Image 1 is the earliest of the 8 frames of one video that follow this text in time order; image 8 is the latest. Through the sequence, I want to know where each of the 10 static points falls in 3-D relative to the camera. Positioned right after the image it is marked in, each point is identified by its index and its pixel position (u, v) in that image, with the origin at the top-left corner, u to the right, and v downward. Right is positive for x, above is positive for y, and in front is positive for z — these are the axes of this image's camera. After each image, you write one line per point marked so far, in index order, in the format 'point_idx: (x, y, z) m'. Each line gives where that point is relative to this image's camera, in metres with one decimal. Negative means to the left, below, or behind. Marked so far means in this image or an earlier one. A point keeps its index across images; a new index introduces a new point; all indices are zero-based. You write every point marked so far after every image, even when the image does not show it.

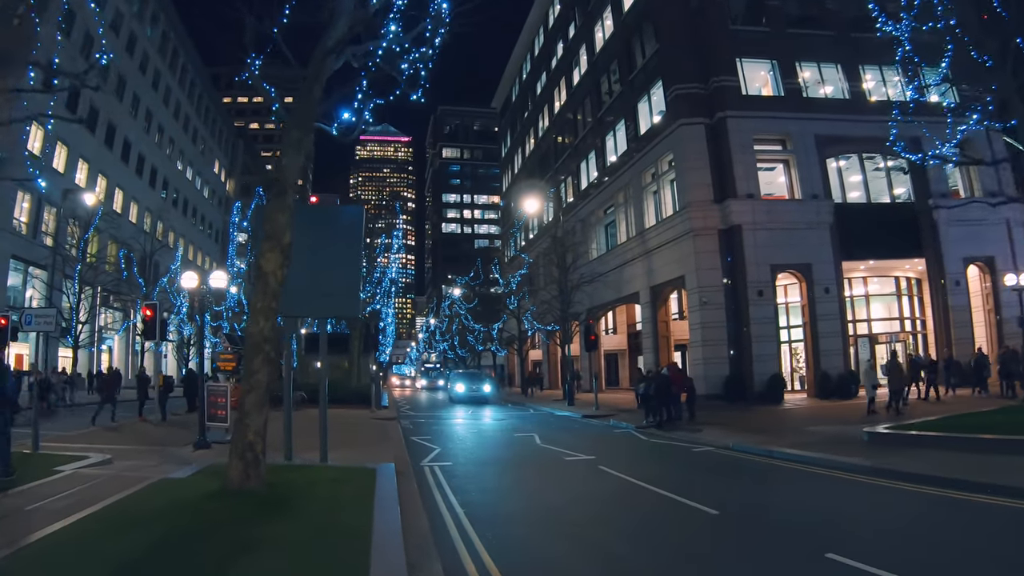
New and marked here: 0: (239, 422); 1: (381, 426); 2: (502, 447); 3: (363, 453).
0: (-3.0, -1.5, +6.6) m
1: (-3.3, -3.7, +16.2) m
2: (-0.2, -3.5, +13.2) m
3: (-2.7, -3.1, +11.4) m
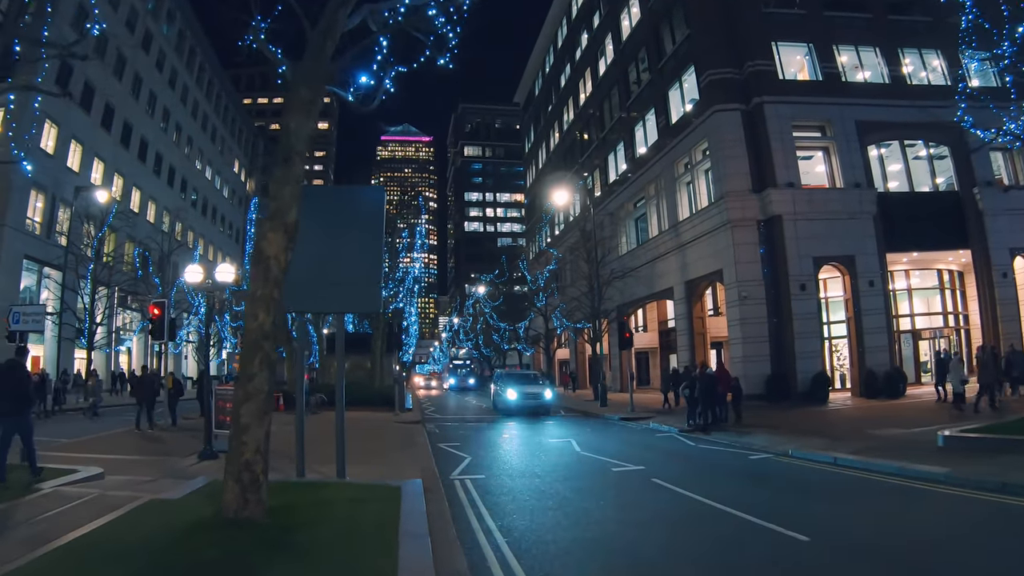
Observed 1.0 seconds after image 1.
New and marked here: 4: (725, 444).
0: (-2.5, -1.4, +5.6) m
1: (-2.5, -3.6, +15.2) m
2: (+0.5, -3.4, +12.1) m
3: (-2.1, -3.0, +10.4) m
4: (+4.9, -3.7, +14.2) m
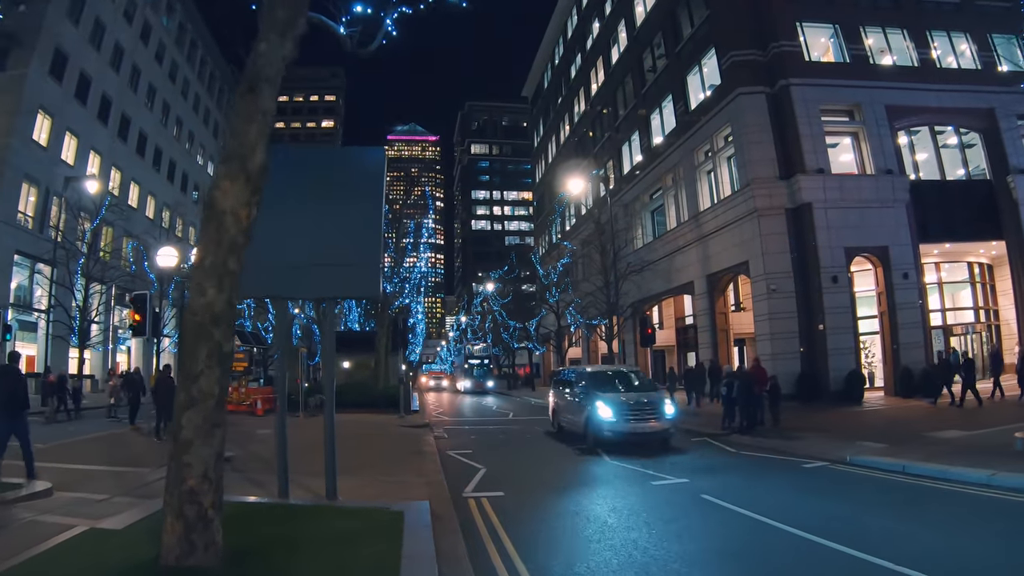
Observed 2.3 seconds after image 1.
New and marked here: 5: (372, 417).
0: (-2.3, -1.2, +4.2) m
1: (-2.2, -3.3, +13.8) m
2: (+0.8, -3.2, +10.7) m
3: (-1.8, -2.7, +9.0) m
4: (+5.3, -3.5, +12.7) m
5: (-4.5, -4.2, +19.8) m
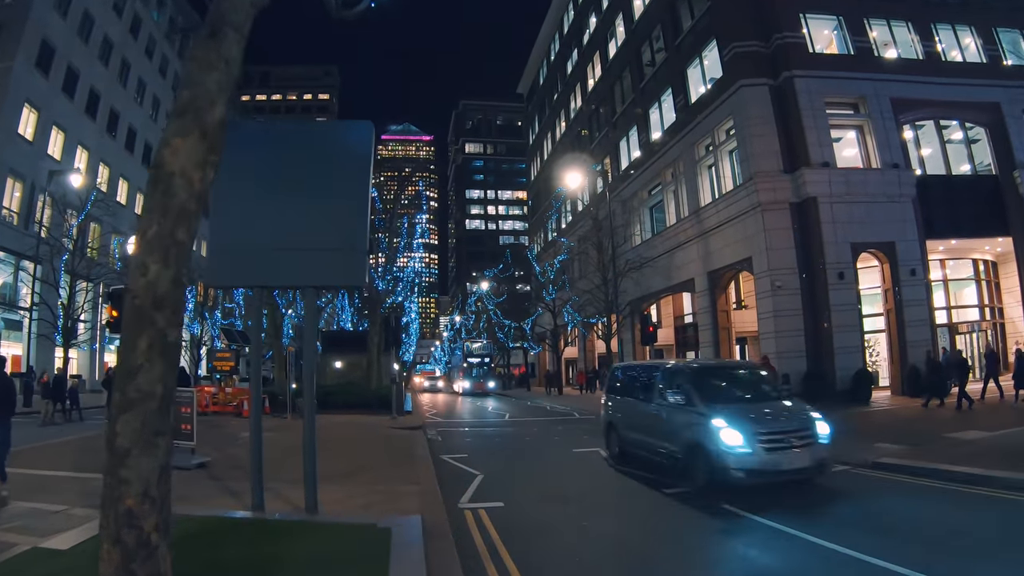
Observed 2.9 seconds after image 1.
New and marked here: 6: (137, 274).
0: (-2.2, -1.0, +3.4) m
1: (-2.2, -3.2, +13.0) m
2: (+0.8, -3.0, +9.9) m
3: (-1.8, -2.6, +8.2) m
4: (+5.2, -3.3, +12.0) m
5: (-4.6, -4.0, +19.0) m
6: (-2.2, +0.1, +3.6) m
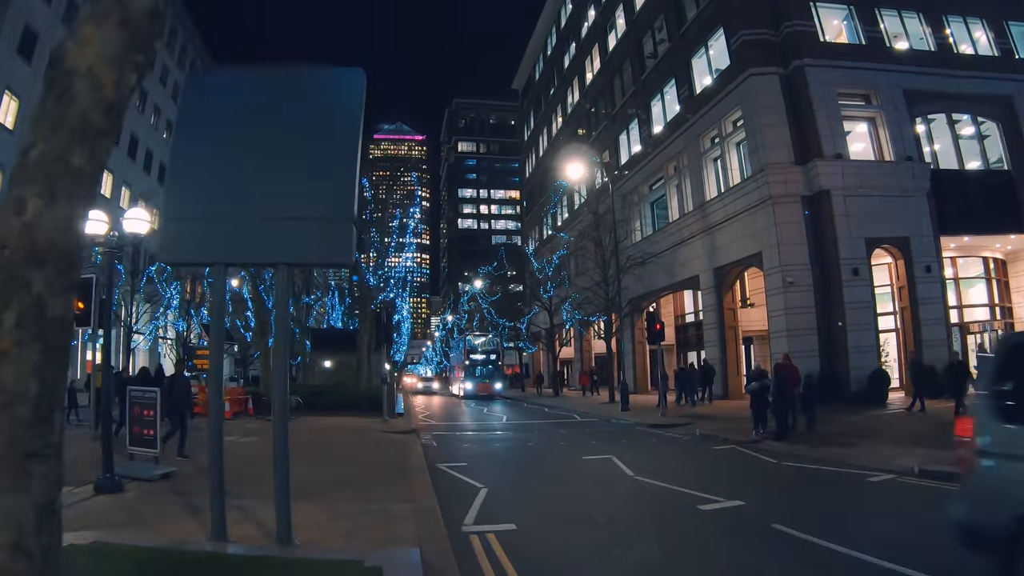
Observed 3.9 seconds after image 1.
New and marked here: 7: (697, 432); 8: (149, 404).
0: (-2.0, -0.8, +2.3) m
1: (-2.1, -3.0, +11.8) m
2: (+0.9, -2.9, +8.8) m
3: (-1.6, -2.4, +7.0) m
4: (+5.3, -3.2, +10.9) m
5: (-4.6, -3.8, +17.8) m
6: (-2.0, +0.3, +2.5) m
7: (+4.4, -3.4, +14.8) m
8: (-4.8, -1.5, +8.1) m
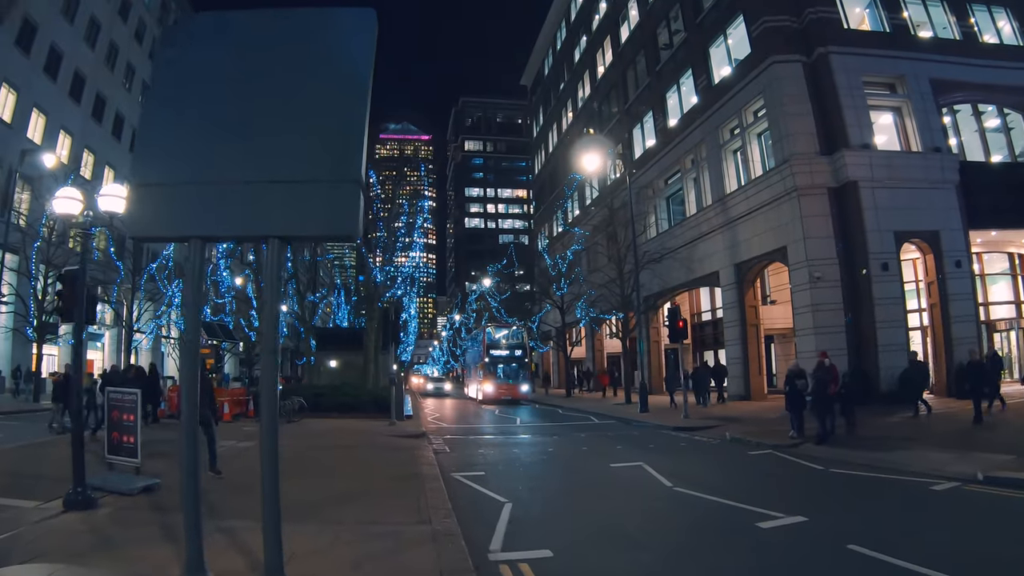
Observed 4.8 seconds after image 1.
0: (-1.8, -0.7, +1.4) m
1: (-1.8, -2.9, +10.9) m
2: (+1.2, -2.7, +7.8) m
3: (-1.4, -2.3, +6.1) m
4: (+5.6, -3.0, +10.0) m
5: (-4.2, -3.7, +16.9) m
6: (-1.7, +0.4, +1.6) m
7: (+4.8, -3.3, +13.8) m
8: (-4.5, -1.4, +7.2) m
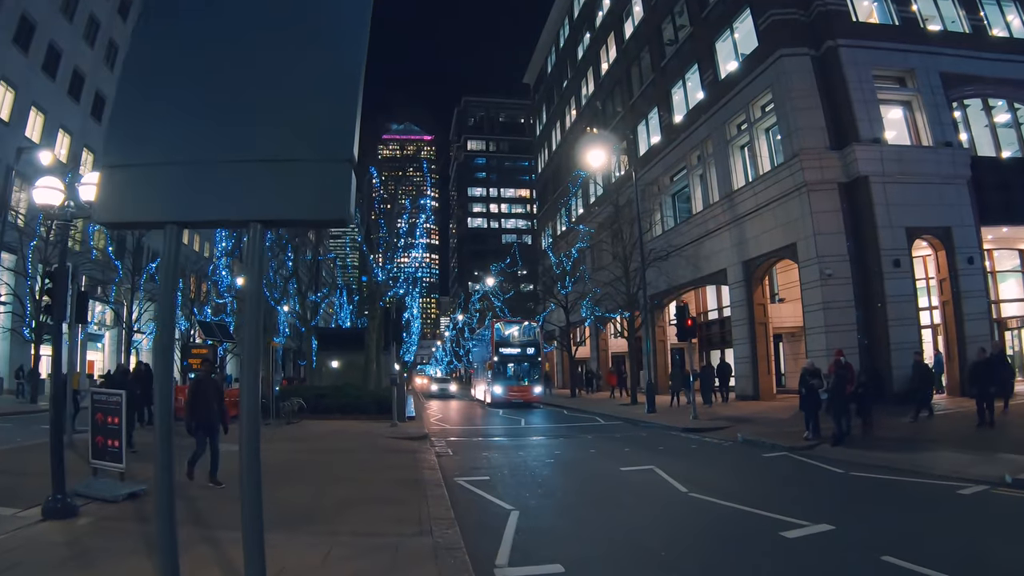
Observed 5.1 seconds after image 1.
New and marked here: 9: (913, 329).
0: (-1.7, -0.6, +1.0) m
1: (-1.7, -2.8, +10.5) m
2: (+1.3, -2.7, +7.5) m
3: (-1.3, -2.2, +5.8) m
4: (+5.7, -3.0, +9.6) m
5: (-4.1, -3.7, +16.5) m
6: (-1.7, +0.5, +1.2) m
7: (+4.9, -3.2, +13.4) m
8: (-4.4, -1.3, +6.9) m
9: (+12.7, -1.3, +19.7) m
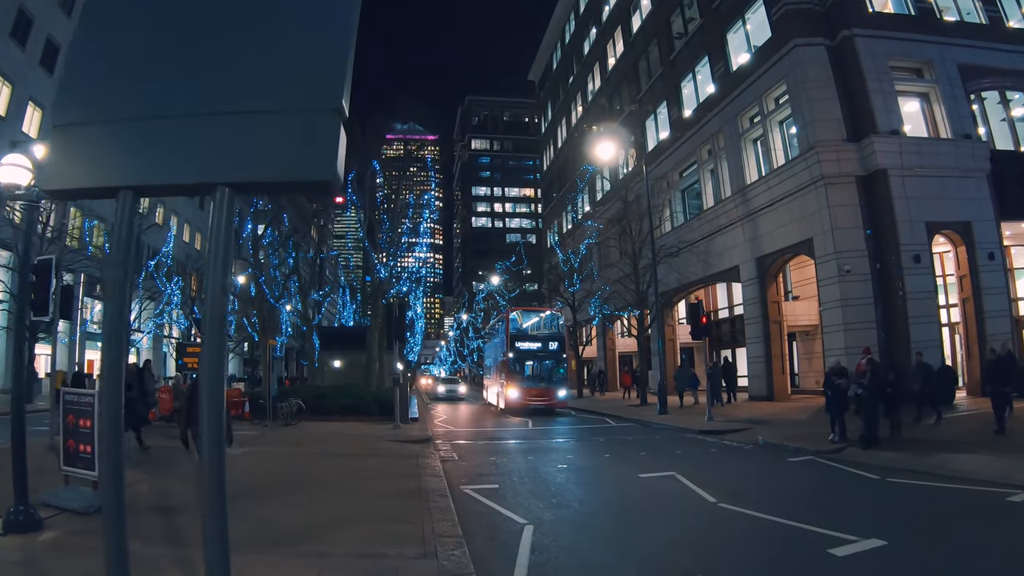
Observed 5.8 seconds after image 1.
0: (-1.6, -0.5, +0.4) m
1: (-1.6, -2.7, +9.9) m
2: (+1.4, -2.6, +6.8) m
3: (-1.2, -2.1, +5.1) m
4: (+5.9, -2.9, +8.9) m
5: (-3.9, -3.6, +15.9) m
6: (-1.6, +0.6, +0.6) m
7: (+5.0, -3.1, +12.7) m
8: (-4.3, -1.2, +6.3) m
9: (+13.0, -1.2, +19.0) m
